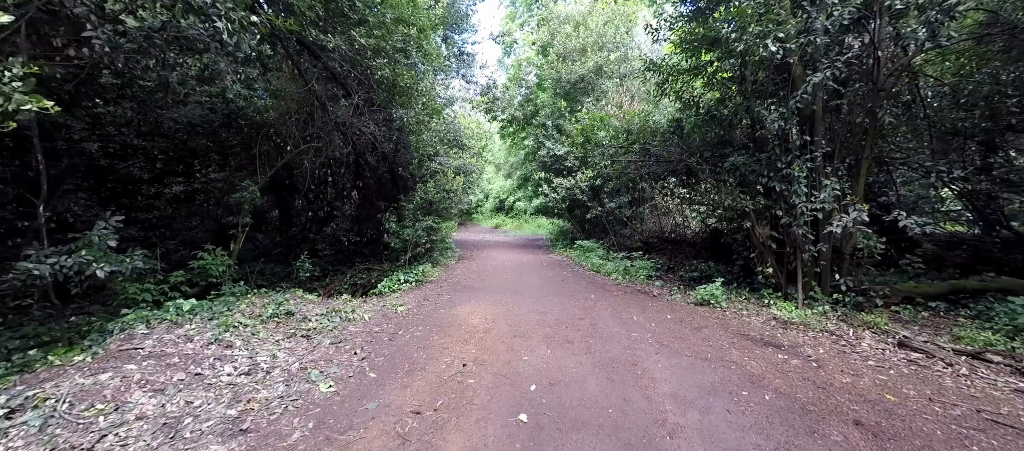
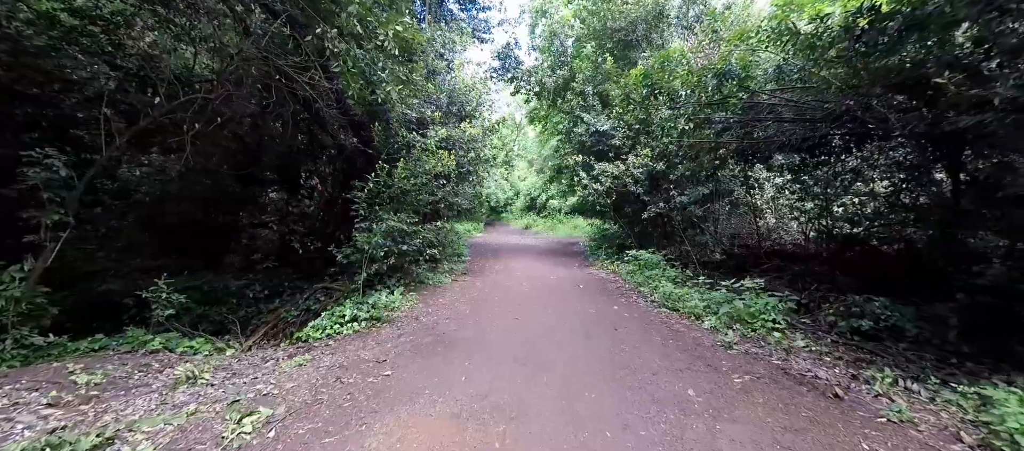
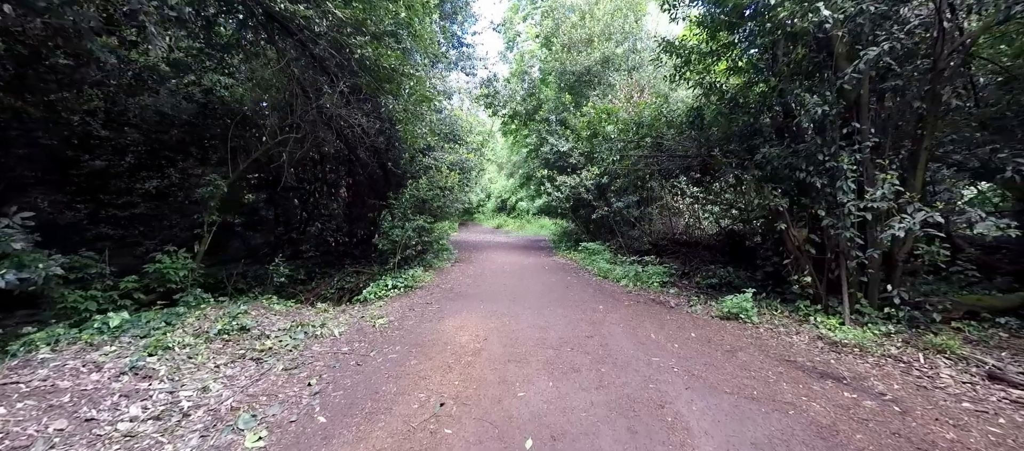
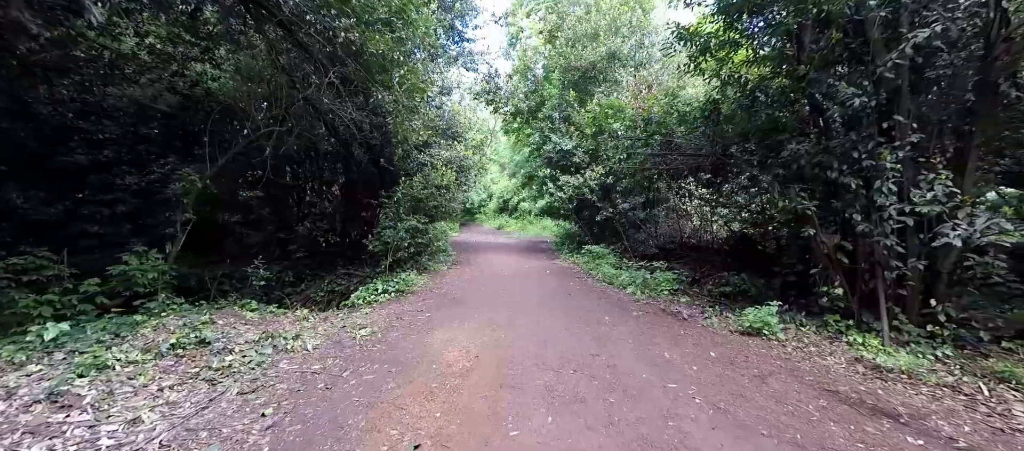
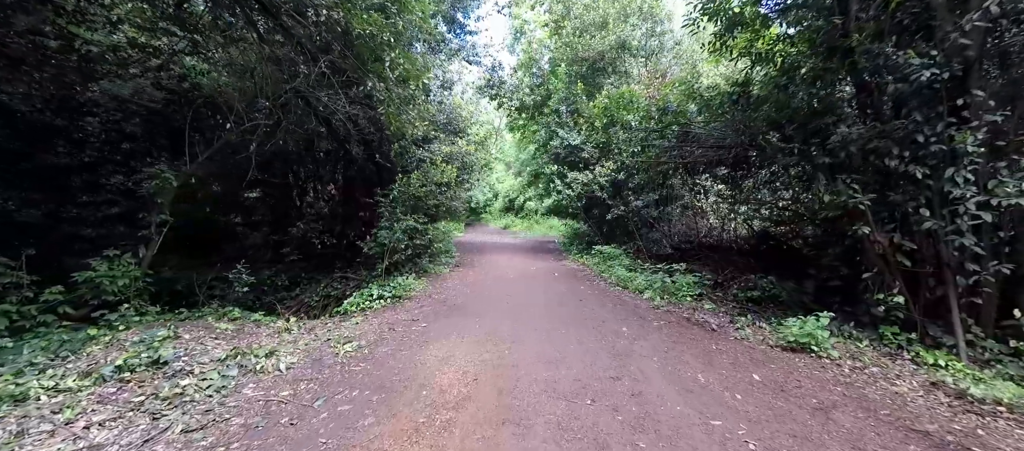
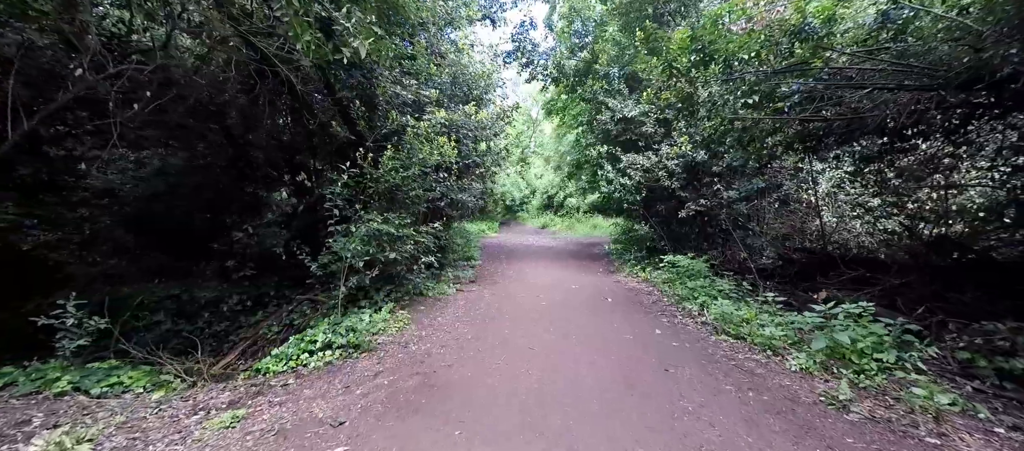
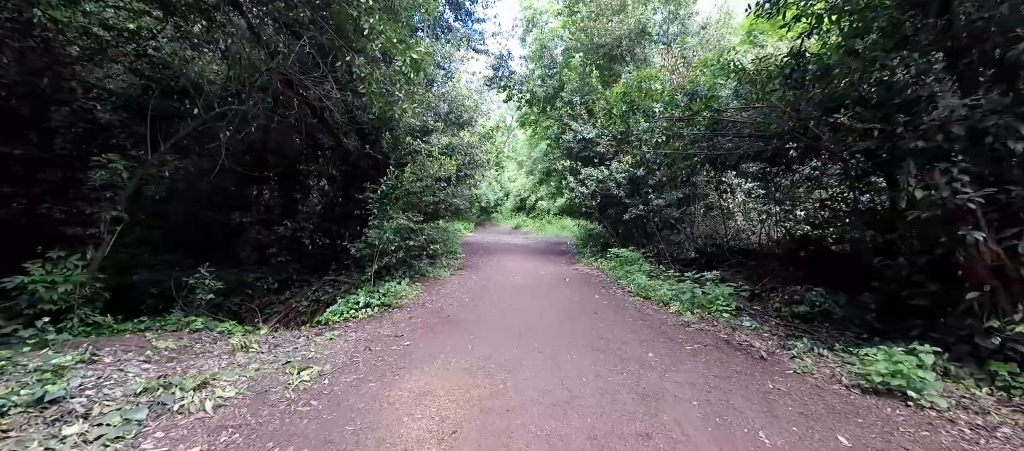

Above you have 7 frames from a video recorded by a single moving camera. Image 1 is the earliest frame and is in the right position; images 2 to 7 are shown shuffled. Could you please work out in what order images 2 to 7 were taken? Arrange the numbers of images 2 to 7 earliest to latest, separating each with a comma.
3, 4, 5, 7, 2, 6
